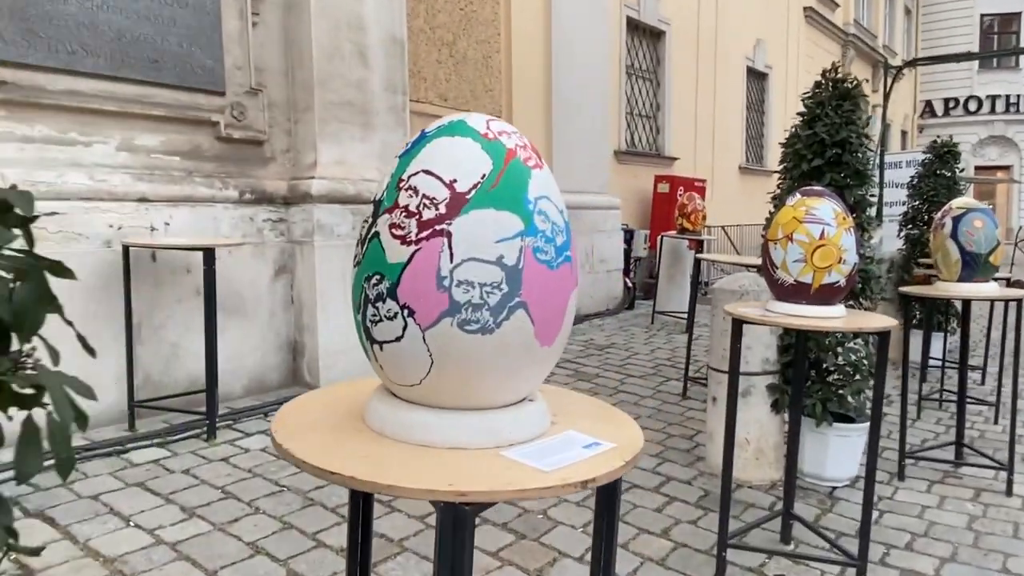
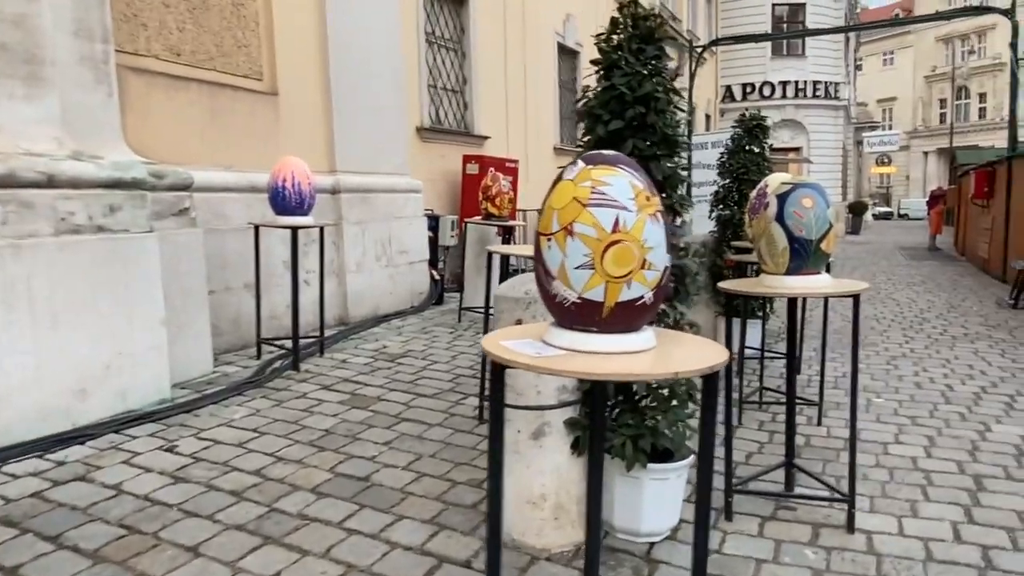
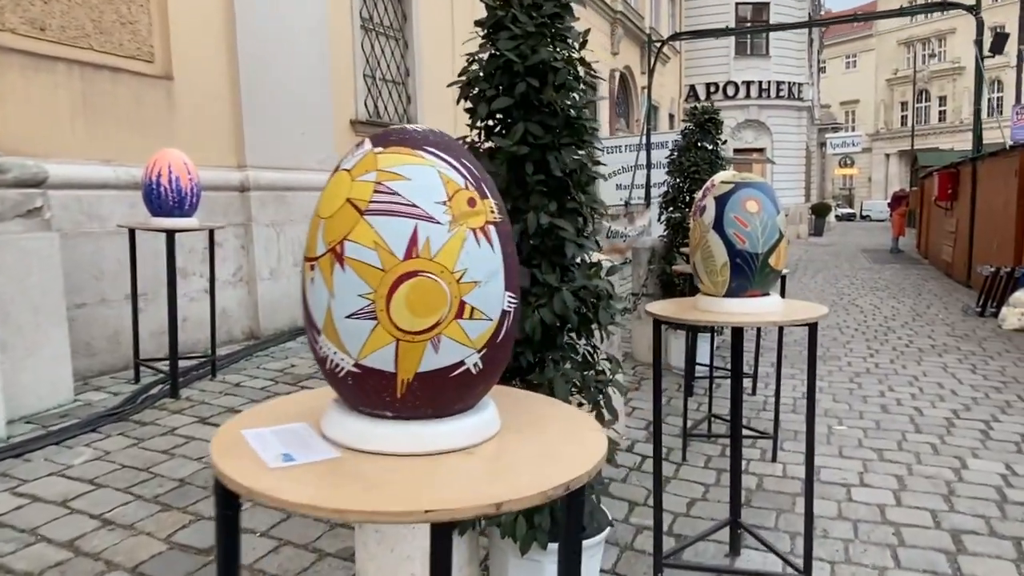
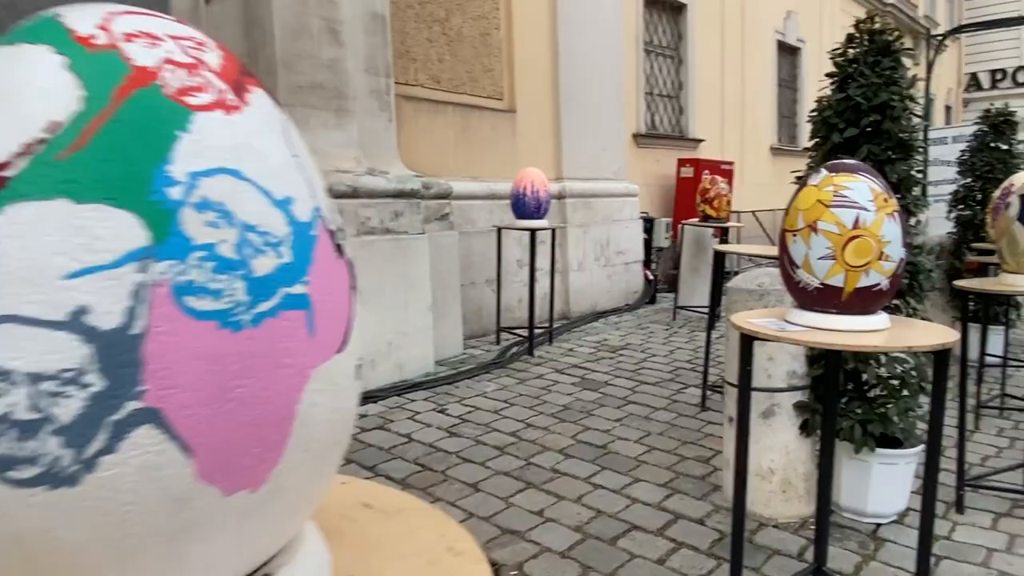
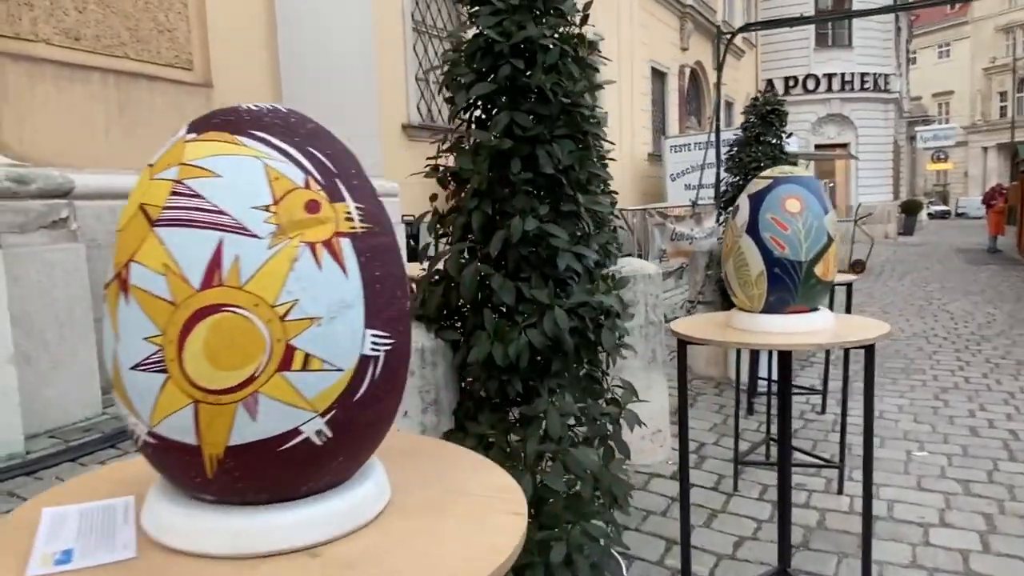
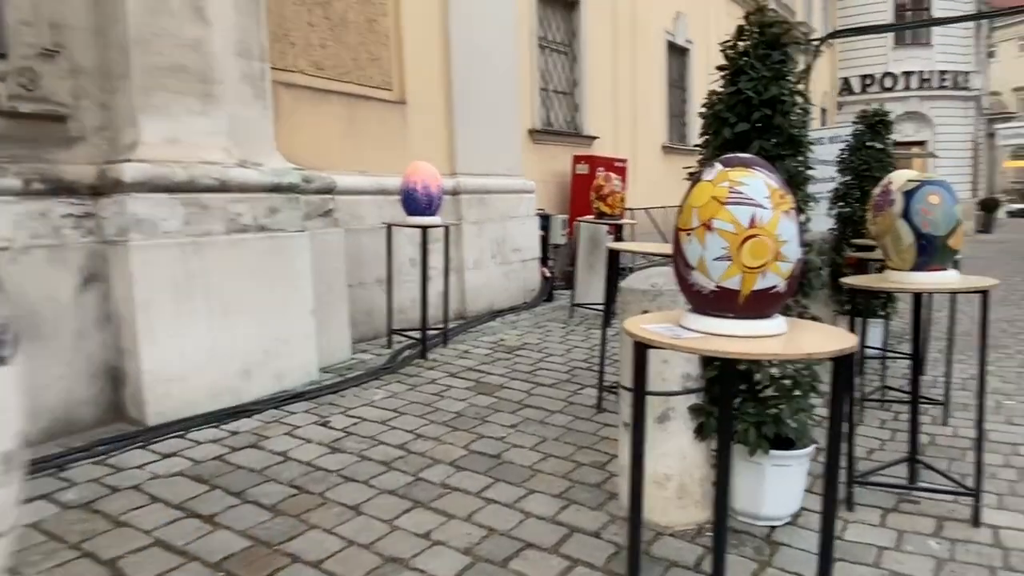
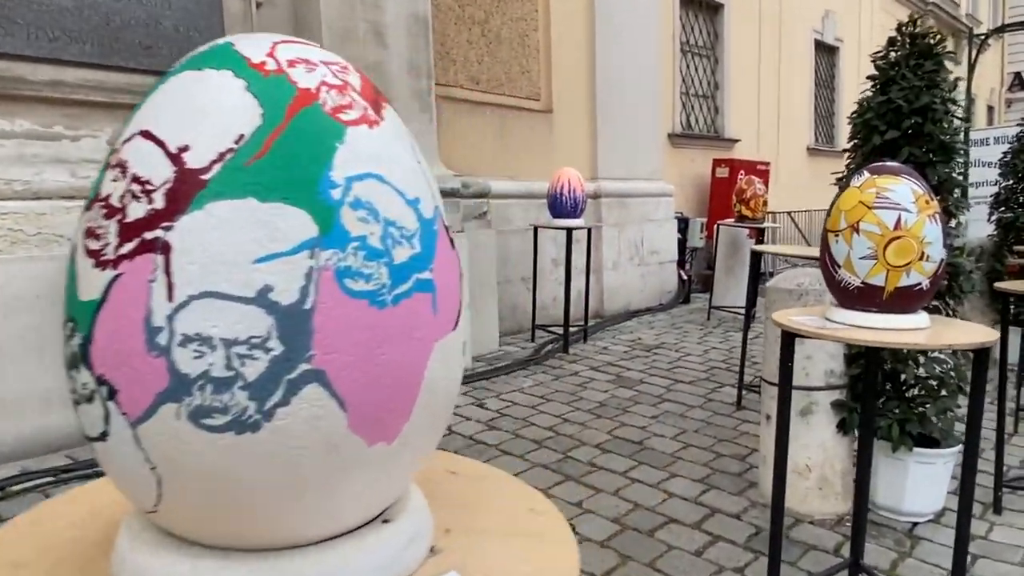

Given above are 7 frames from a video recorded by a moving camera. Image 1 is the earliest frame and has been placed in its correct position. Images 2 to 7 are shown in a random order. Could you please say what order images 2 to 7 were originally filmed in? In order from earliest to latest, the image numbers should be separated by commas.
7, 4, 6, 2, 3, 5
